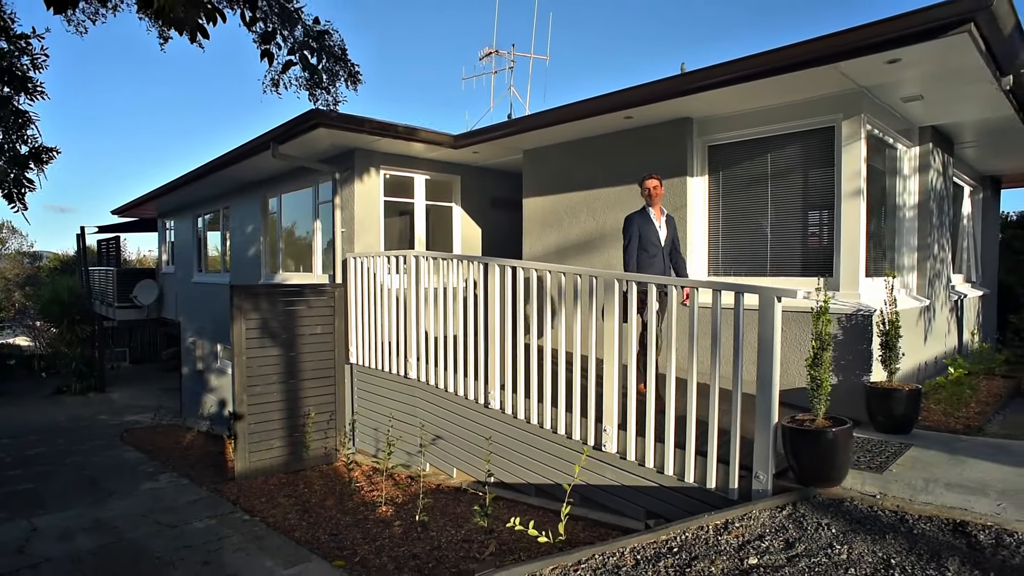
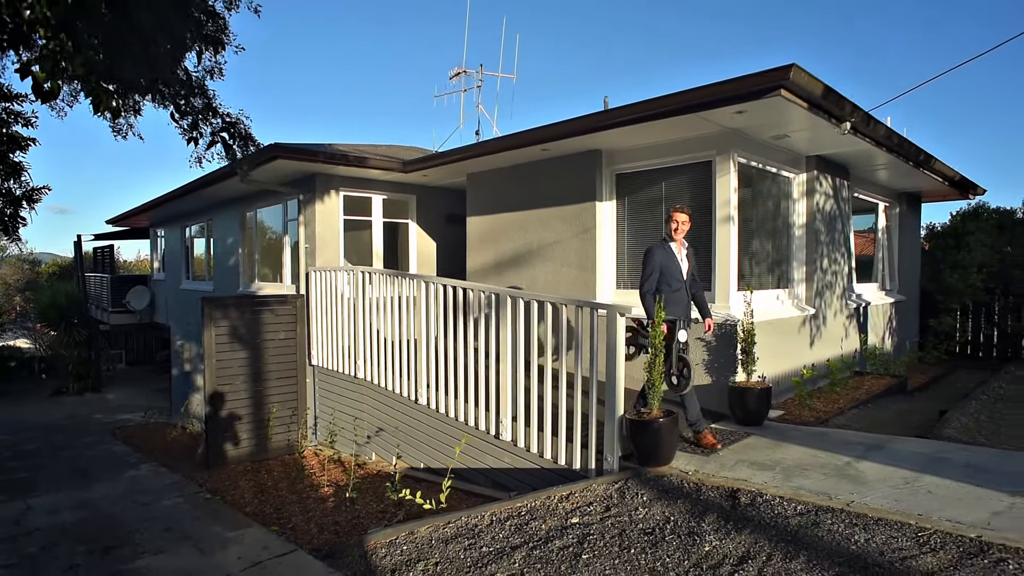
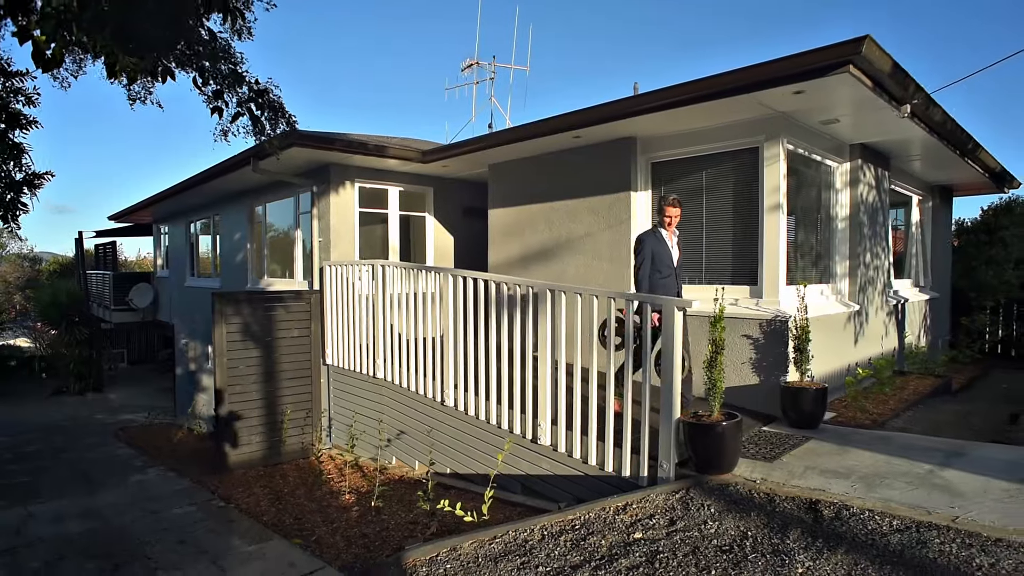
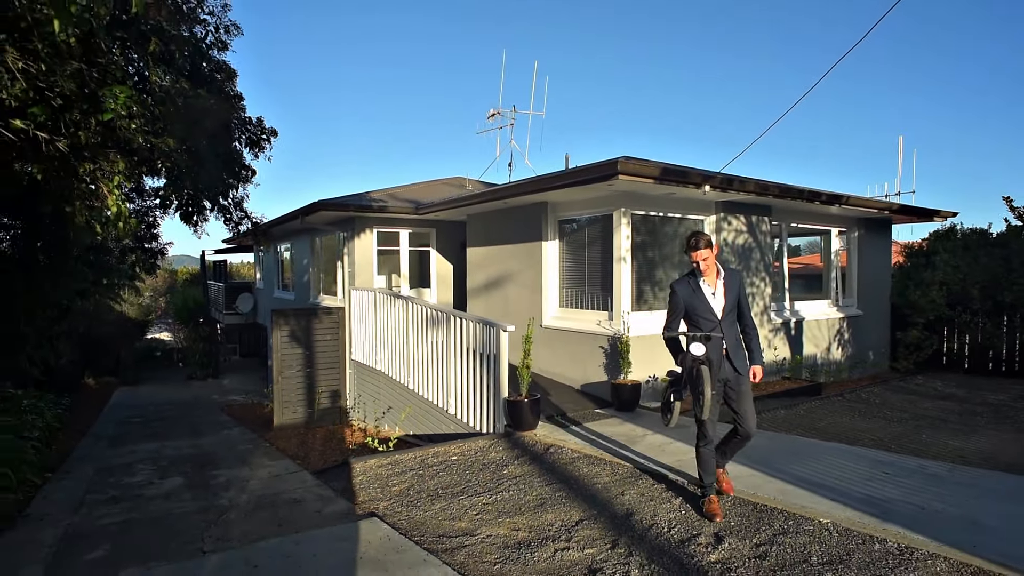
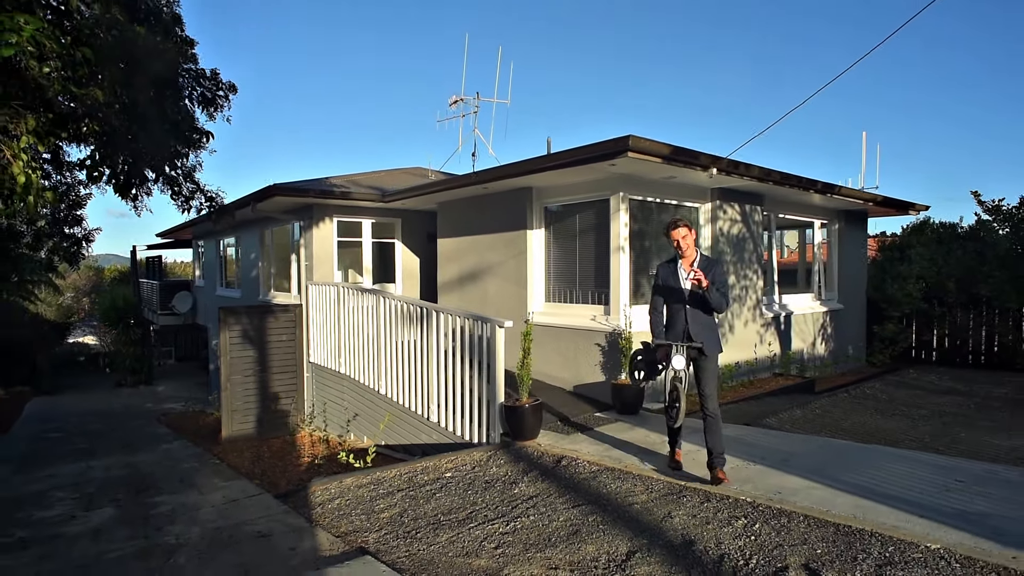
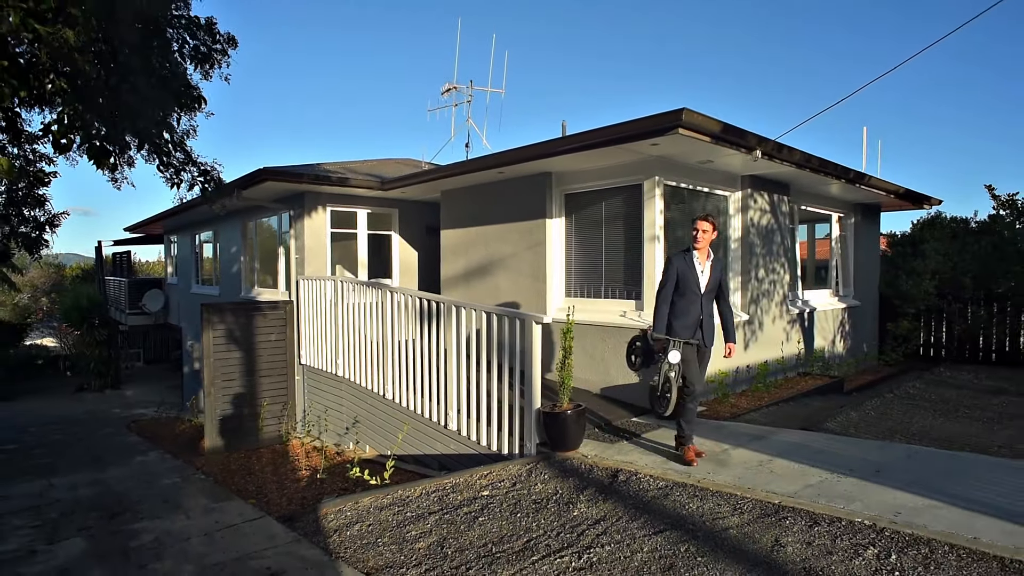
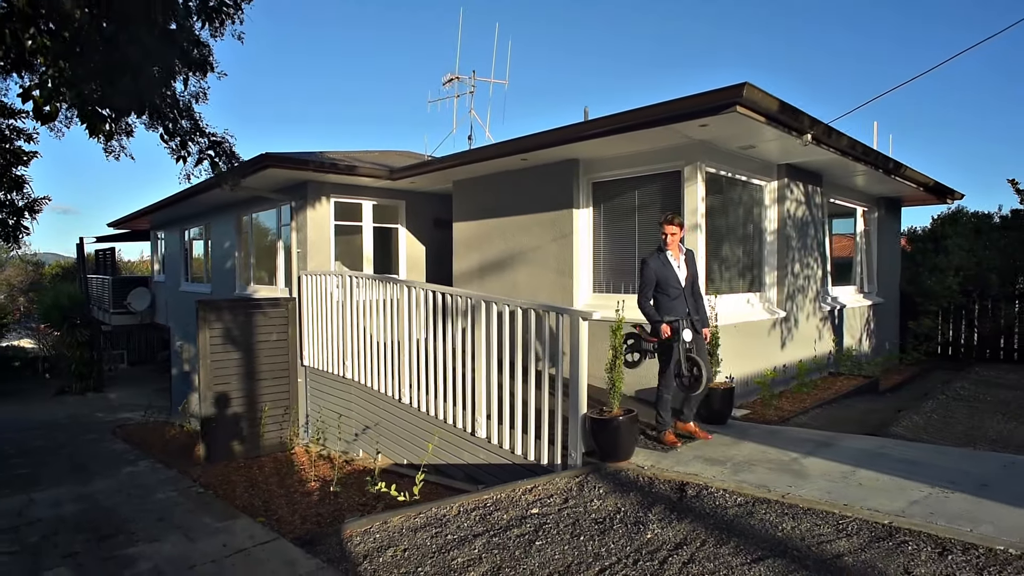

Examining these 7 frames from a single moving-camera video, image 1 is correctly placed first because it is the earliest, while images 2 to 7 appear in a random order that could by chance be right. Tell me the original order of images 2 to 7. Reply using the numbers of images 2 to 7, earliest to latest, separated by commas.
3, 2, 7, 6, 5, 4
